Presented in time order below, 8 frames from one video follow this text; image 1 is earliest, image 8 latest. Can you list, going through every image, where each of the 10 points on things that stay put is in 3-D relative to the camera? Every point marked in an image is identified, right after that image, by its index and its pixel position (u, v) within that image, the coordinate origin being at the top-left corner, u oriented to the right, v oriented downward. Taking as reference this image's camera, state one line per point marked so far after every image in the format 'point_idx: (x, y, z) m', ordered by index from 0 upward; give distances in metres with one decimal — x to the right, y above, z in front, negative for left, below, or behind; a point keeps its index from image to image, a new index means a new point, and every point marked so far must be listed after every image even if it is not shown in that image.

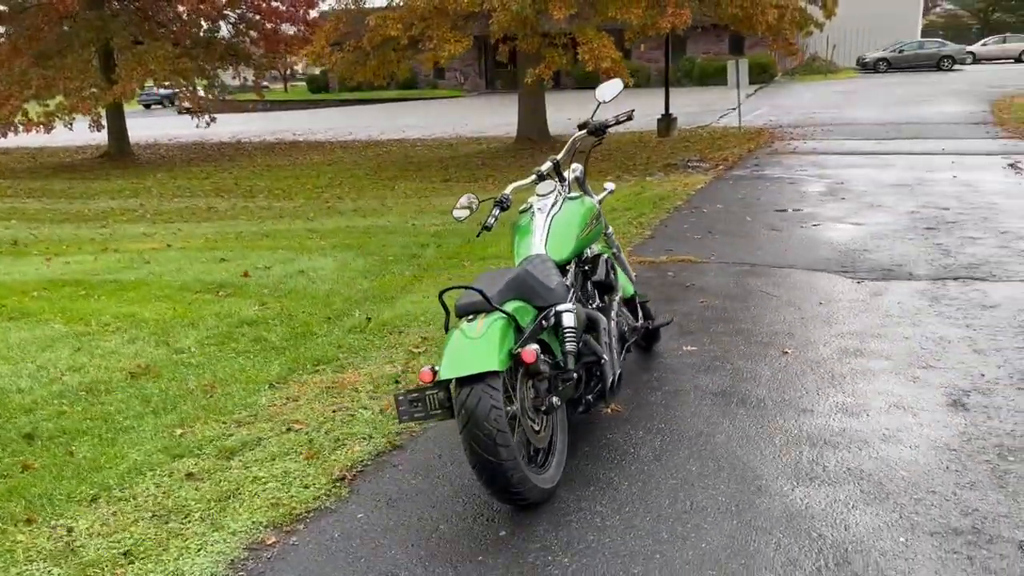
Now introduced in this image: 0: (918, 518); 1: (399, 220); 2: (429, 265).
0: (+1.6, -0.9, +3.3) m
1: (-1.6, +1.0, +12.3) m
2: (-0.8, +0.2, +8.7) m
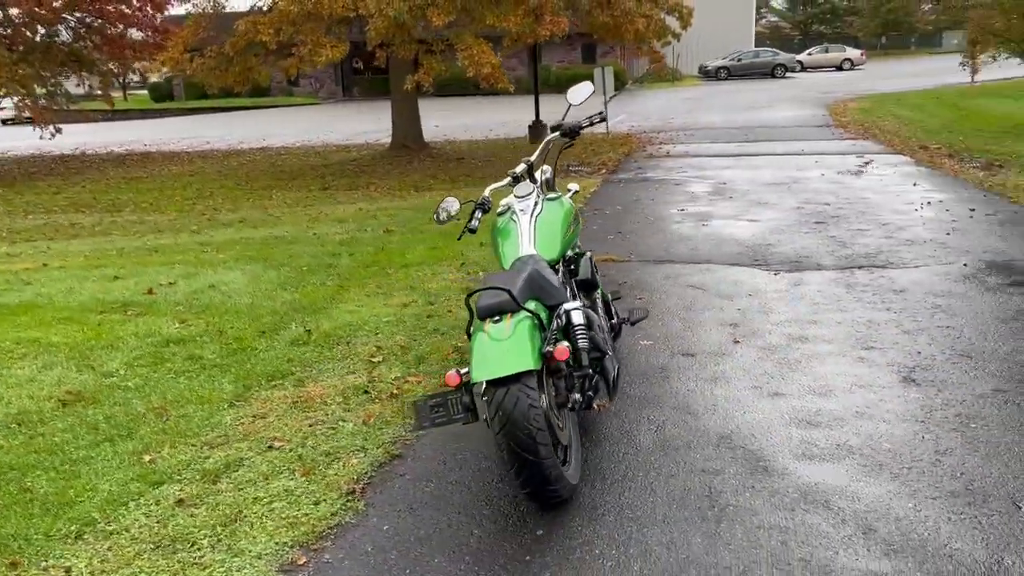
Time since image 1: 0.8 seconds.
0: (+1.7, -0.8, +3.6) m
1: (-3.0, +0.8, +12.0) m
2: (-1.6, +0.1, +8.6) m
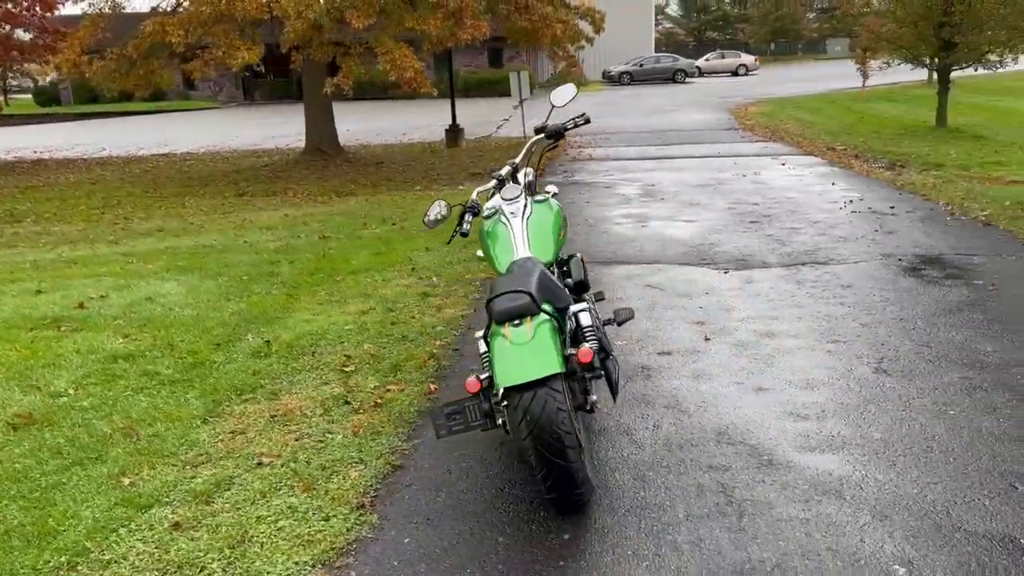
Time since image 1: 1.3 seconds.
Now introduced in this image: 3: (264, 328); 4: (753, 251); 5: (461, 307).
0: (+1.8, -0.8, +3.8) m
1: (-3.9, +0.6, +11.5) m
2: (-2.1, +0.1, +8.3) m
3: (-1.9, -0.3, +6.7) m
4: (+2.4, +0.4, +8.5) m
5: (-0.4, -0.2, +6.8) m
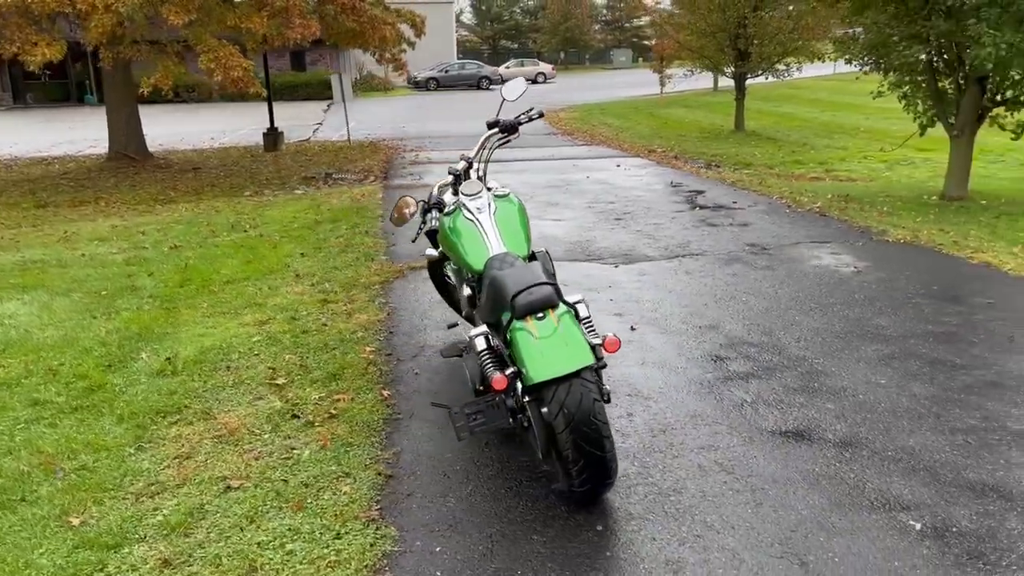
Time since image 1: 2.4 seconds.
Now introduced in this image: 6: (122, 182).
0: (+1.7, -0.7, +4.1) m
1: (-5.5, +0.4, +10.4) m
2: (-3.1, -0.1, +7.7) m
3: (-2.5, -0.4, +6.1) m
4: (+1.2, +0.4, +8.9) m
5: (-1.0, -0.2, +6.5) m
6: (-8.5, +2.3, +19.1) m
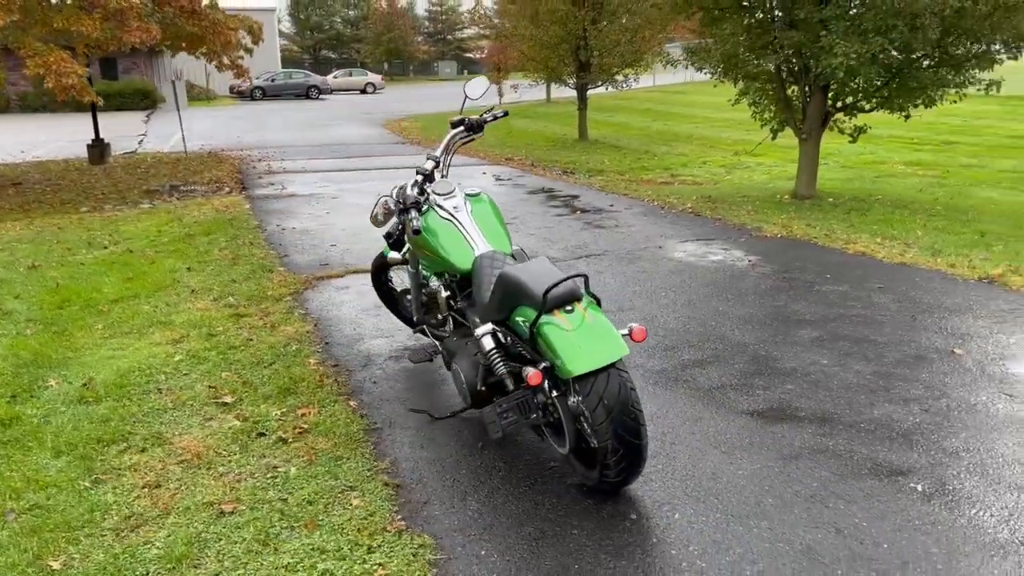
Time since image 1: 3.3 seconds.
0: (+1.7, -0.6, +4.4) m
1: (-6.7, +0.1, +9.2) m
2: (-3.7, -0.2, +6.9) m
3: (-2.9, -0.5, +5.6) m
4: (+0.2, +0.4, +9.0) m
5: (-1.5, -0.3, +6.2) m
6: (-11.4, +1.7, +17.1) m
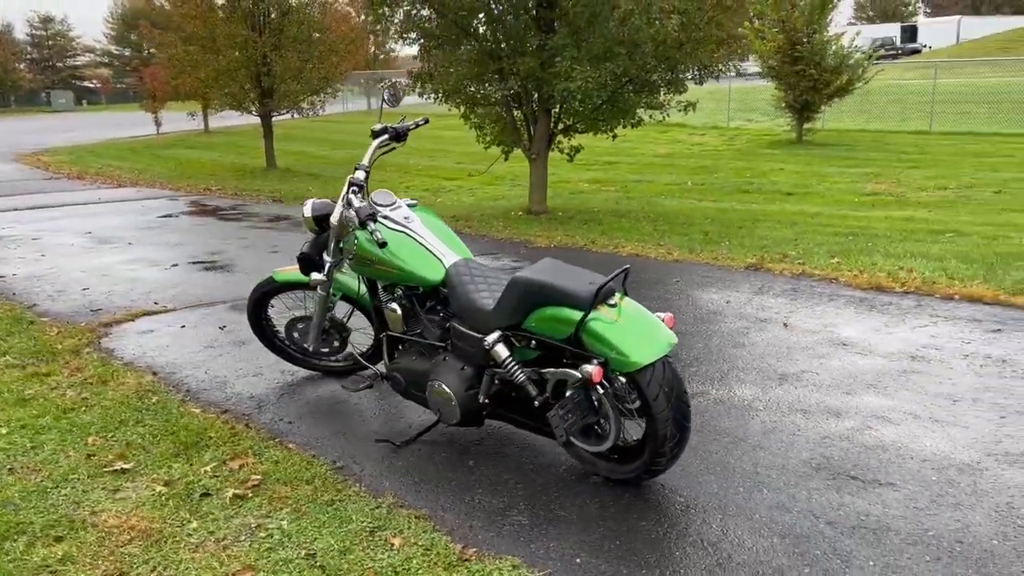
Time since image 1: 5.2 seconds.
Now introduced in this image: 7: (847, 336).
0: (+1.4, -0.5, +4.9) m
1: (-8.3, -0.8, +6.0) m
2: (-4.6, -0.7, +5.2) m
3: (-3.3, -0.9, +4.2) m
4: (-1.9, +0.1, +8.6) m
5: (-2.3, -0.5, +5.3) m
6: (-15.8, +0.1, +11.6) m
7: (+2.2, -0.3, +5.8) m
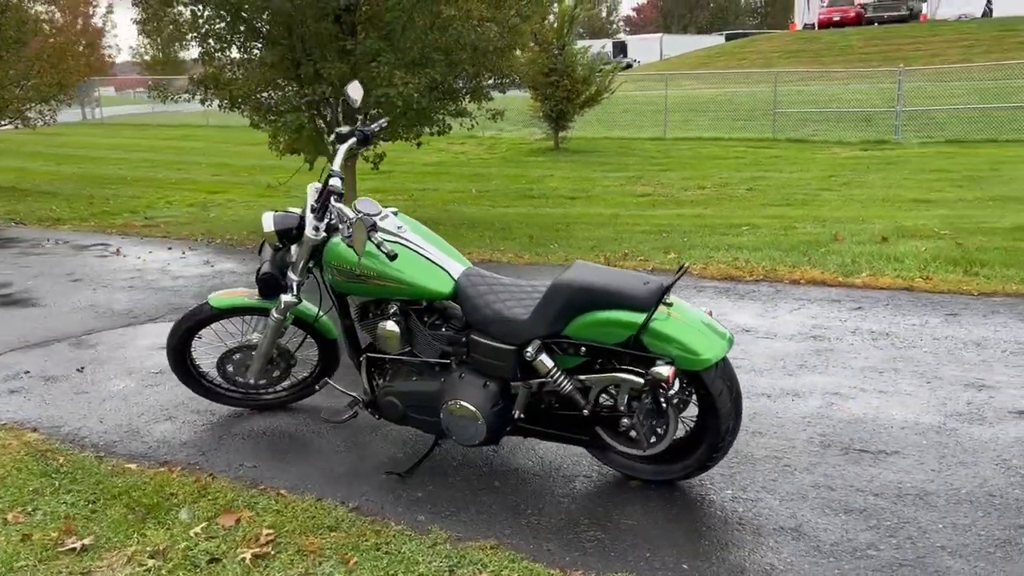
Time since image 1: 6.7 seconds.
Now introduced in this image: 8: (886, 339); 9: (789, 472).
0: (+1.1, -0.5, +5.1) m
1: (-8.4, -1.4, +3.3) m
2: (-4.7, -1.1, +3.5) m
3: (-3.1, -1.1, +3.0) m
4: (-3.1, -0.1, +7.6) m
5: (-2.6, -0.7, +4.4) m
6: (-17.3, -1.1, +6.4) m
7: (+1.6, -0.2, +6.2) m
8: (+2.4, -0.3, +5.7) m
9: (+1.2, -0.8, +3.7) m
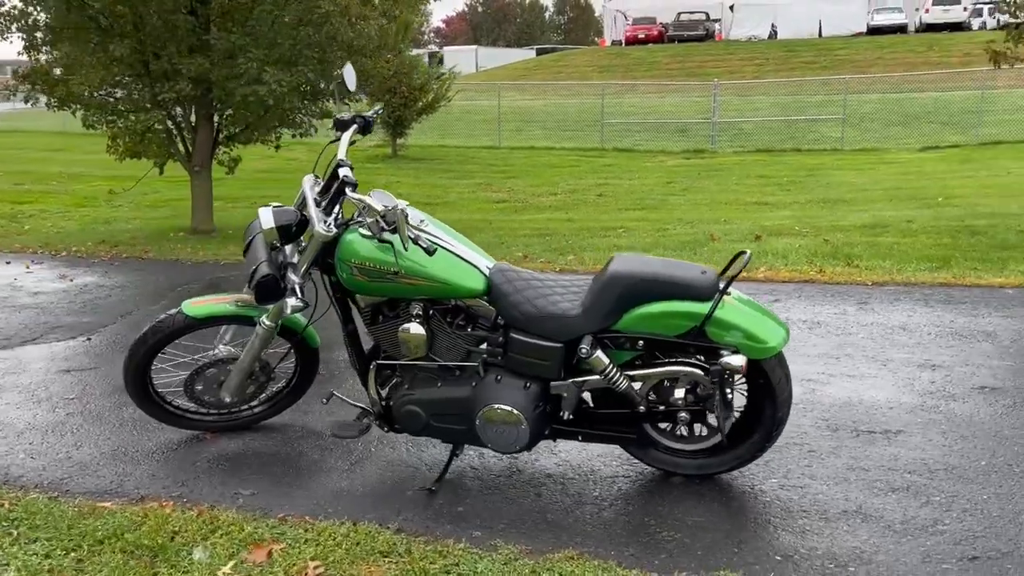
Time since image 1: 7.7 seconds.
0: (+0.9, -0.5, +5.1) m
1: (-8.0, -1.6, +1.4) m
2: (-4.4, -1.2, +2.4) m
3: (-2.8, -1.2, +2.2) m
4: (-3.8, -0.3, +6.7) m
5: (-2.5, -0.8, +3.7) m
6: (-17.3, -1.6, +2.5) m
7: (+1.2, -0.2, +6.3) m
8: (+2.1, -0.3, +5.9) m
9: (+1.3, -0.7, +3.7) m
